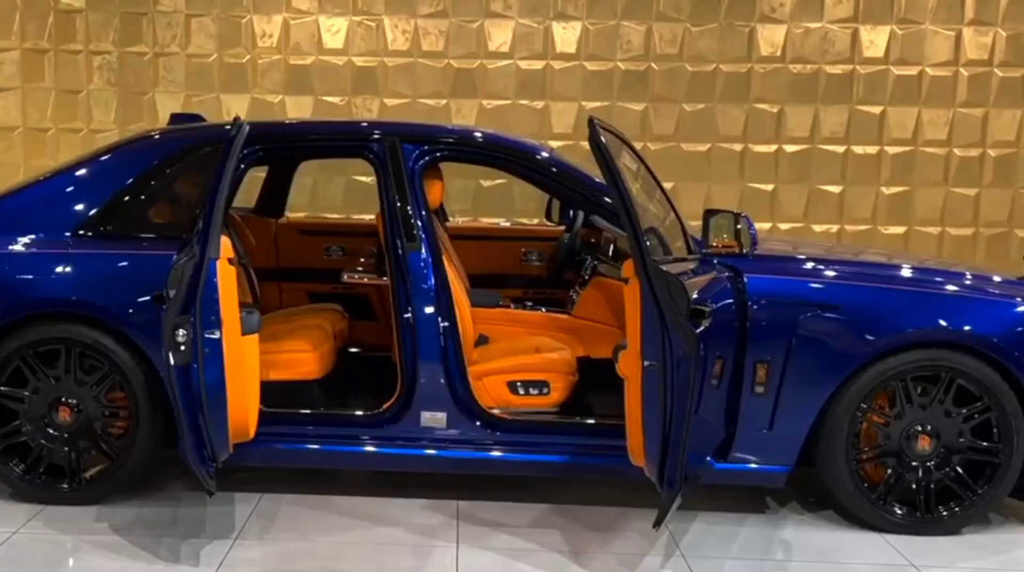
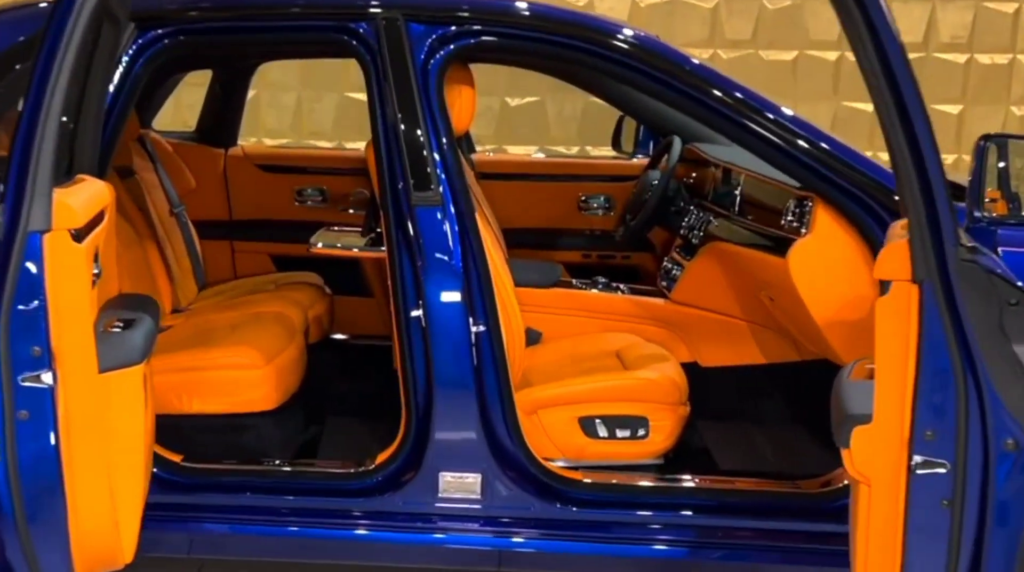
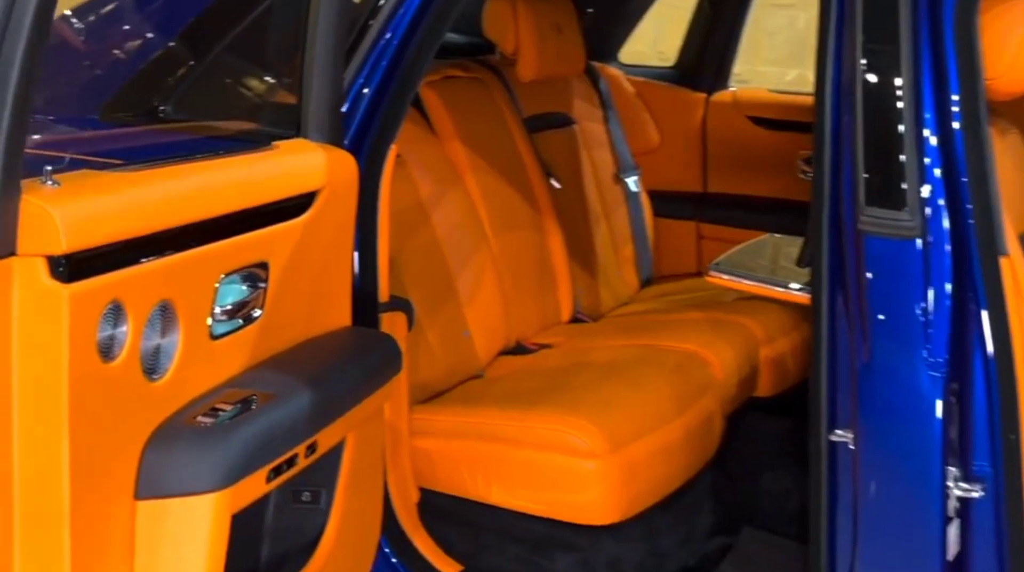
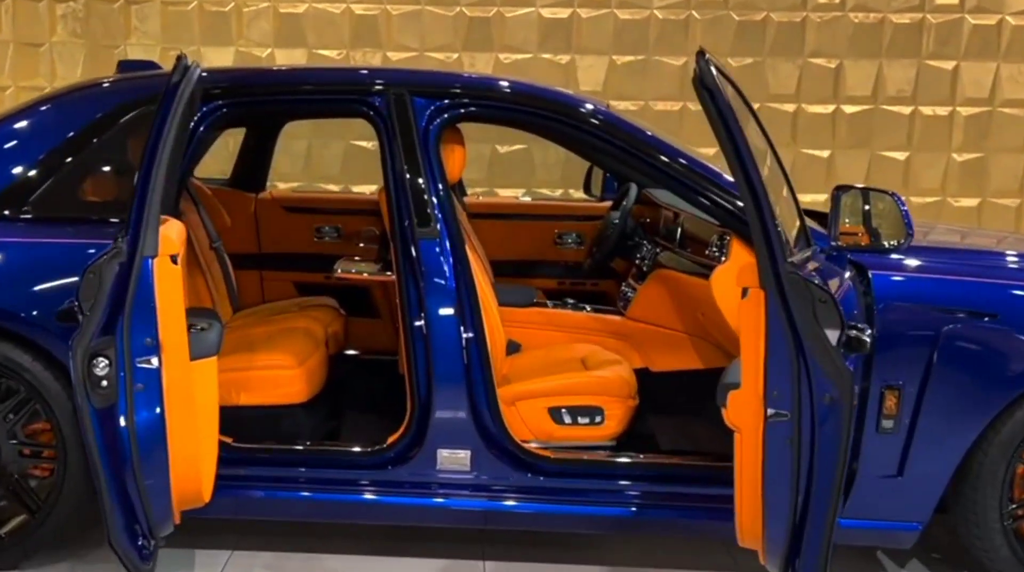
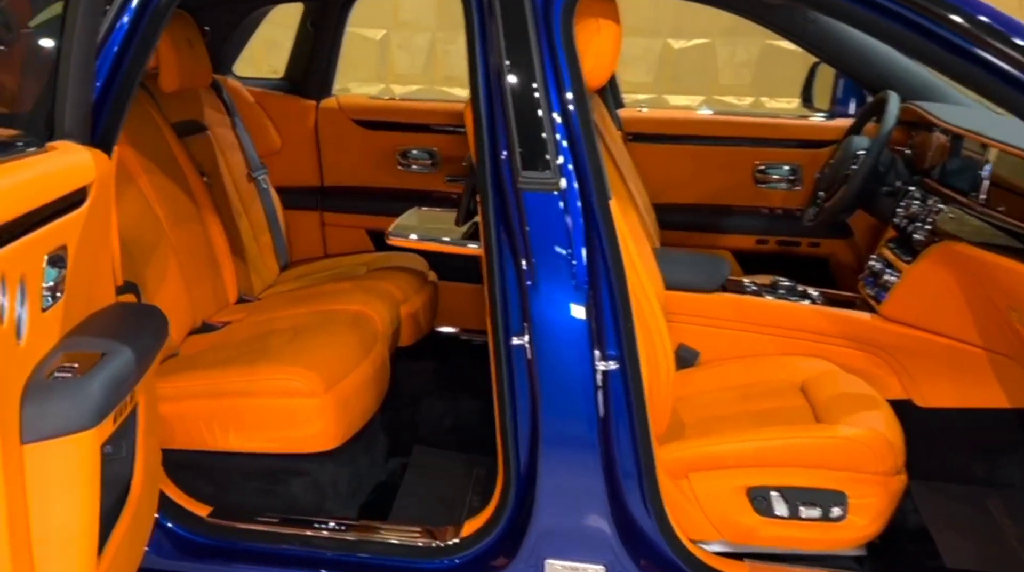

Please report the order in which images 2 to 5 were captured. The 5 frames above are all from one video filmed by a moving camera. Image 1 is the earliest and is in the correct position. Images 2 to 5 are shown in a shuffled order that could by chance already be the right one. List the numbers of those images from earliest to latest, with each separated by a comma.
4, 2, 5, 3
